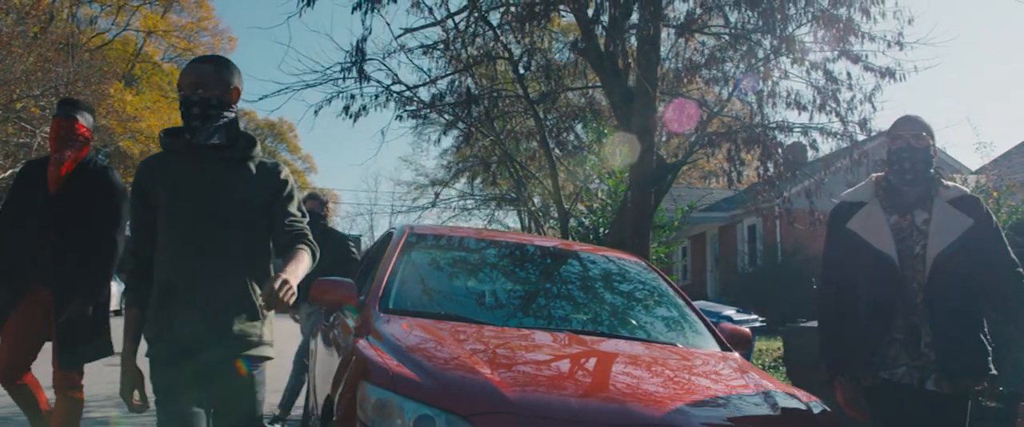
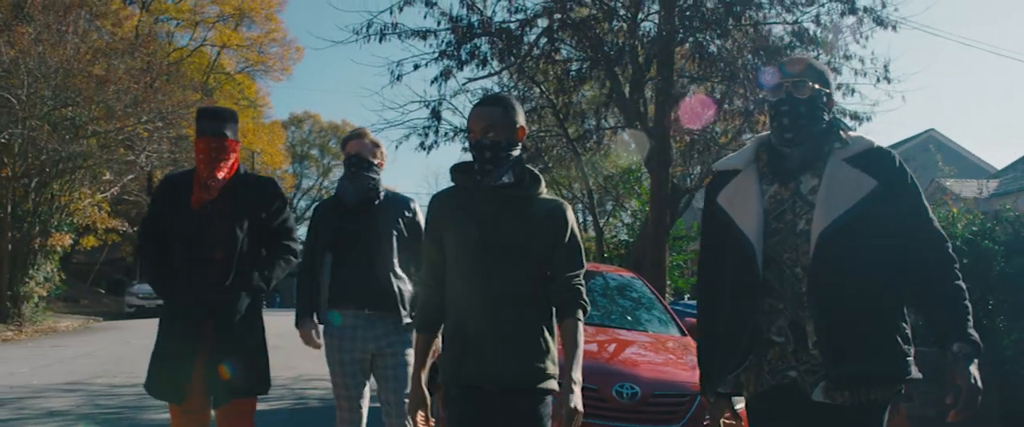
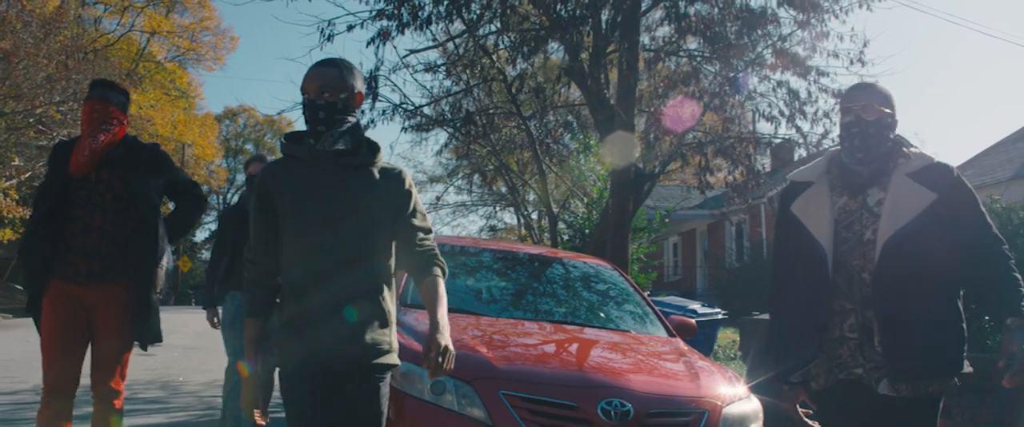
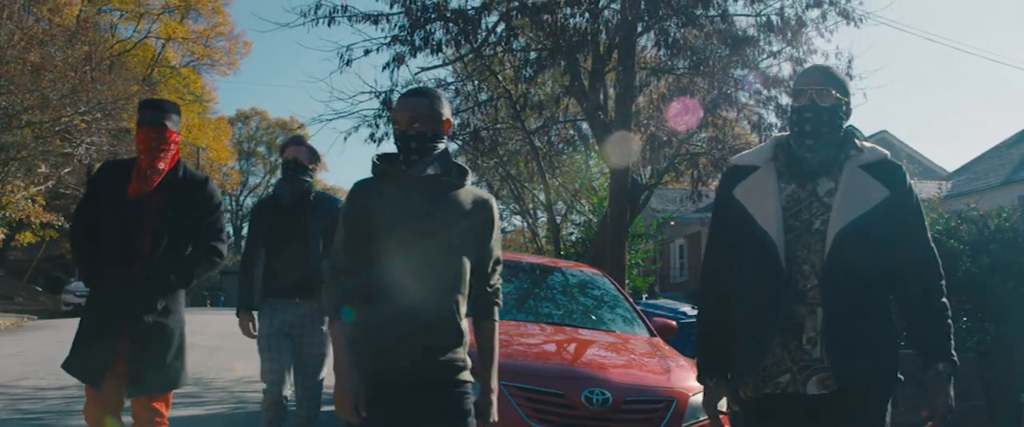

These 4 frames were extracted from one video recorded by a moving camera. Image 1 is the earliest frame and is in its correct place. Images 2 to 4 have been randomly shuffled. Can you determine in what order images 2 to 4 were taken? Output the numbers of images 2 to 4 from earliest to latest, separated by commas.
3, 4, 2
